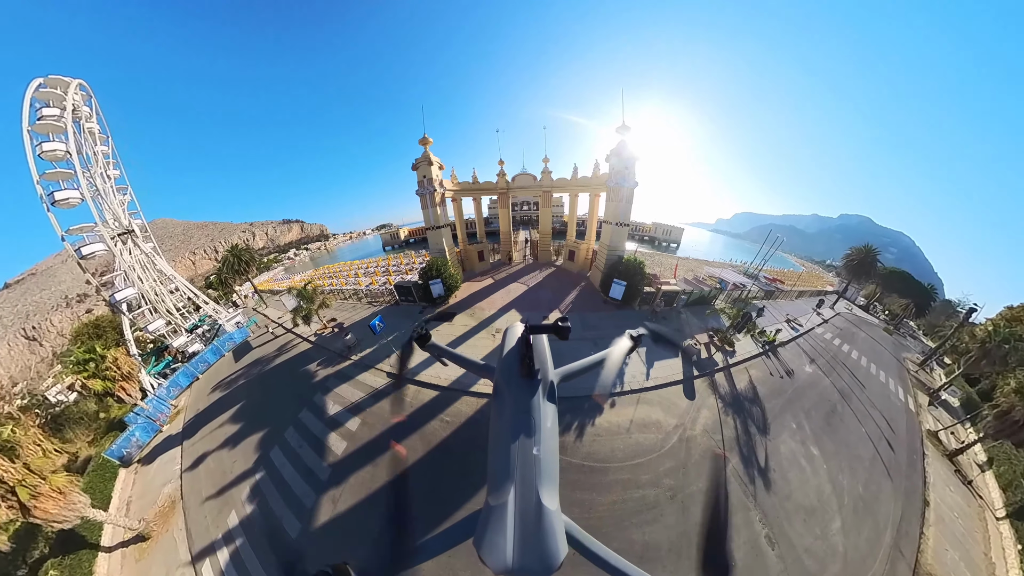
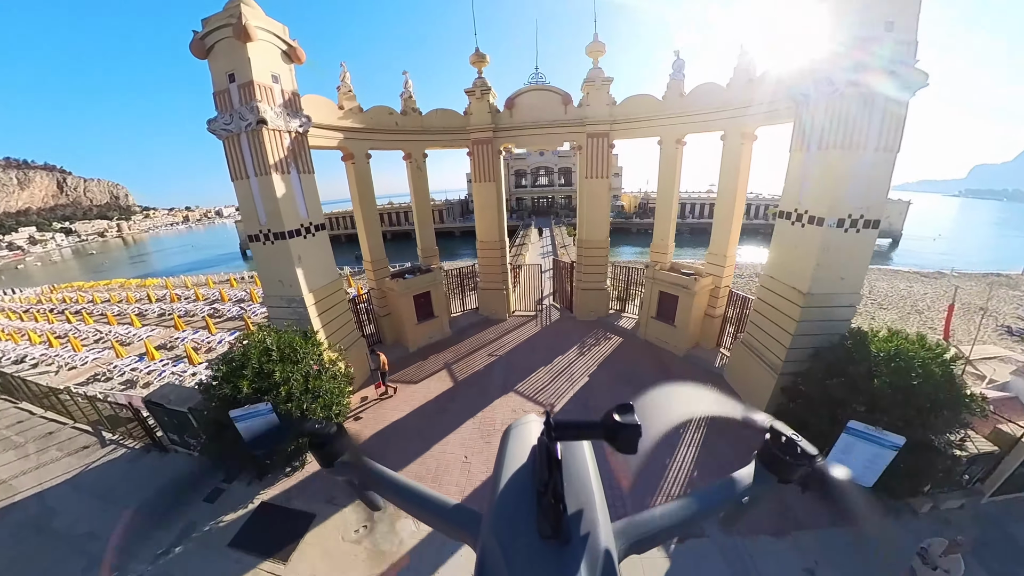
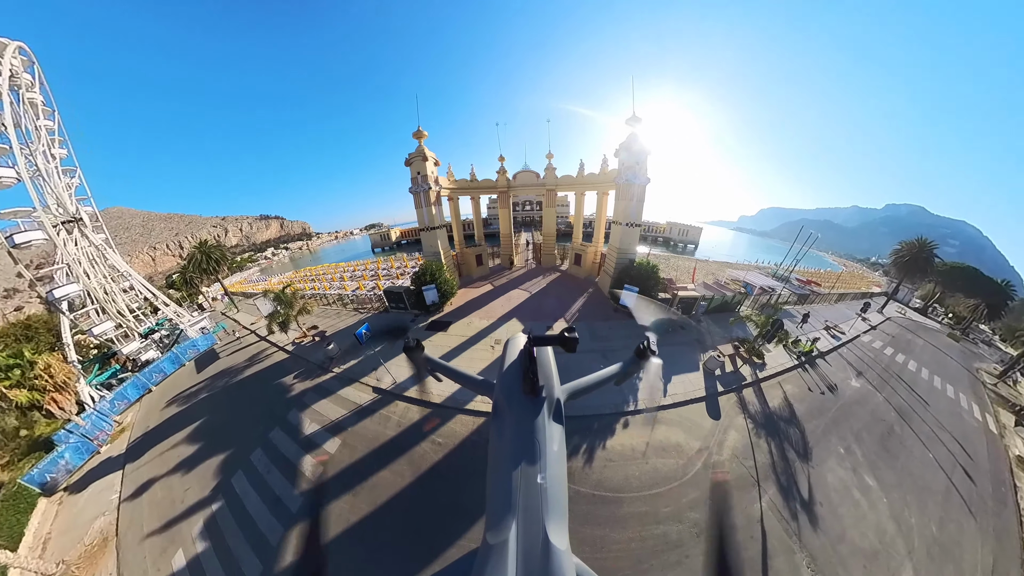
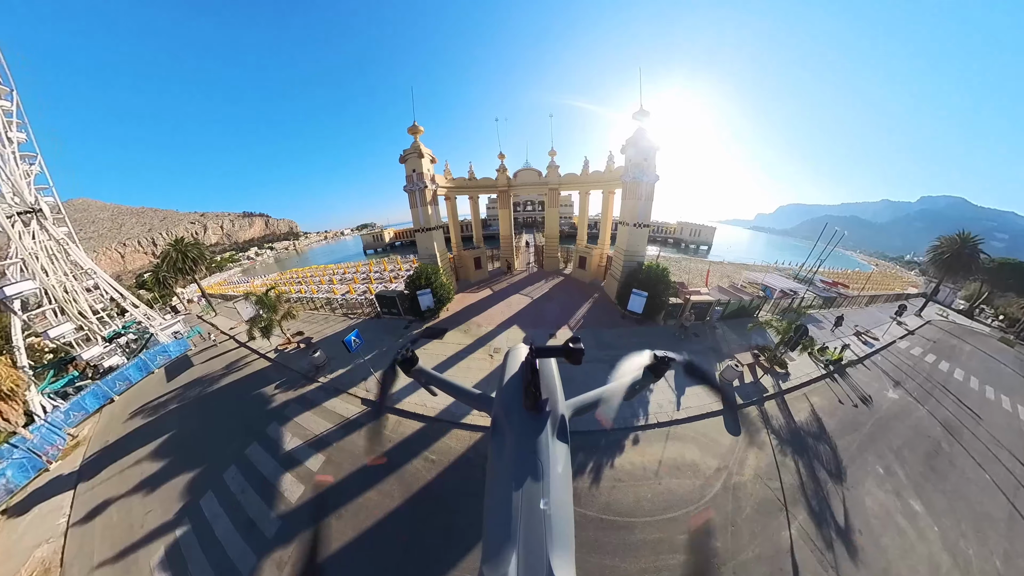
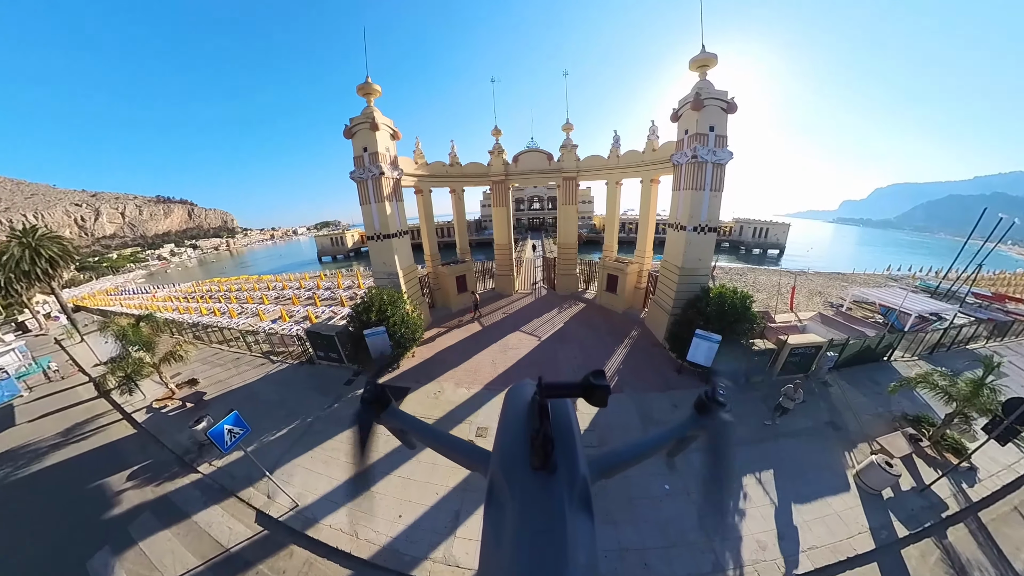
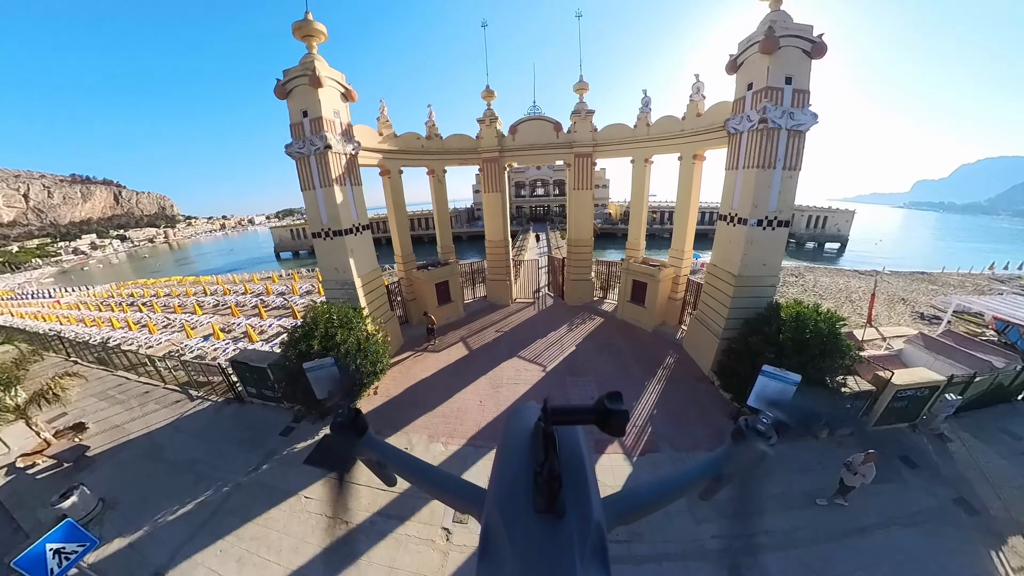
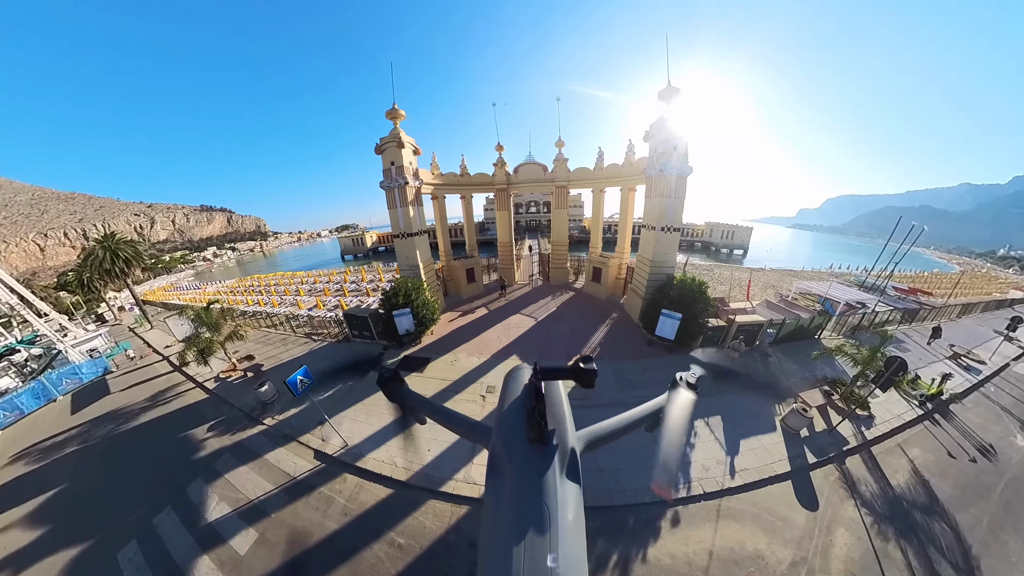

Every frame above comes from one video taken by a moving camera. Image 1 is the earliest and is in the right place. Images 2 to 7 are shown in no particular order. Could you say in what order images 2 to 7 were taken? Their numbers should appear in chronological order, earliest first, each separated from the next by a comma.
3, 4, 7, 5, 6, 2
